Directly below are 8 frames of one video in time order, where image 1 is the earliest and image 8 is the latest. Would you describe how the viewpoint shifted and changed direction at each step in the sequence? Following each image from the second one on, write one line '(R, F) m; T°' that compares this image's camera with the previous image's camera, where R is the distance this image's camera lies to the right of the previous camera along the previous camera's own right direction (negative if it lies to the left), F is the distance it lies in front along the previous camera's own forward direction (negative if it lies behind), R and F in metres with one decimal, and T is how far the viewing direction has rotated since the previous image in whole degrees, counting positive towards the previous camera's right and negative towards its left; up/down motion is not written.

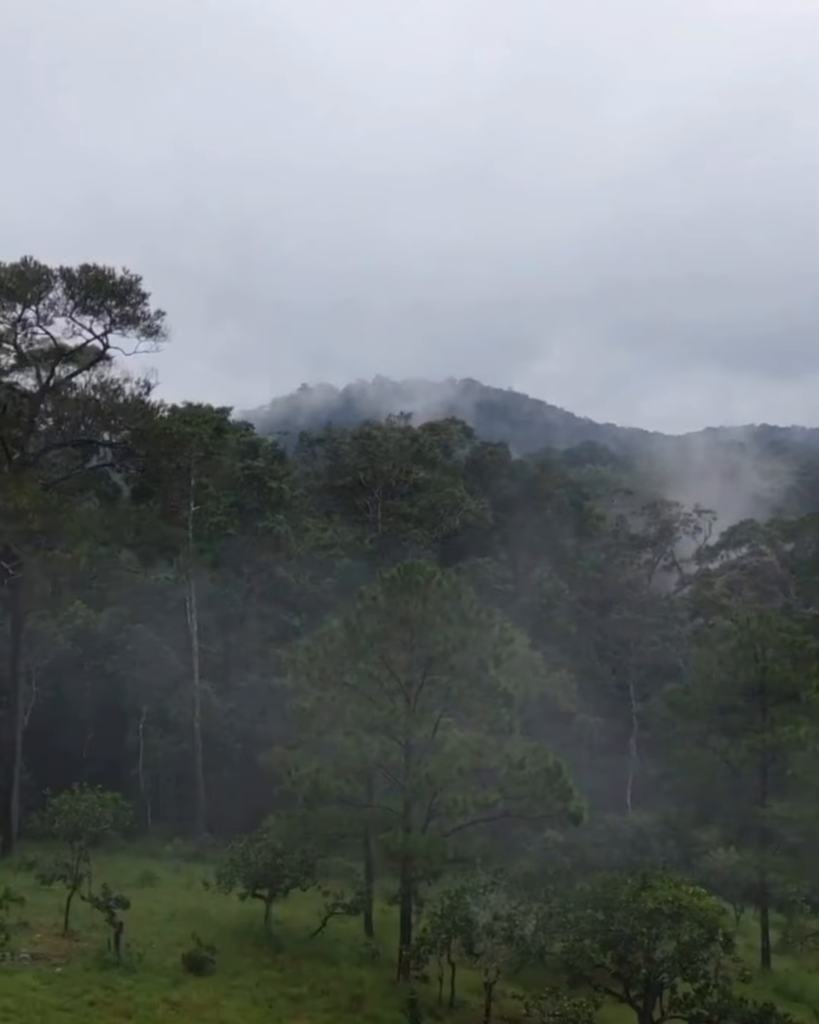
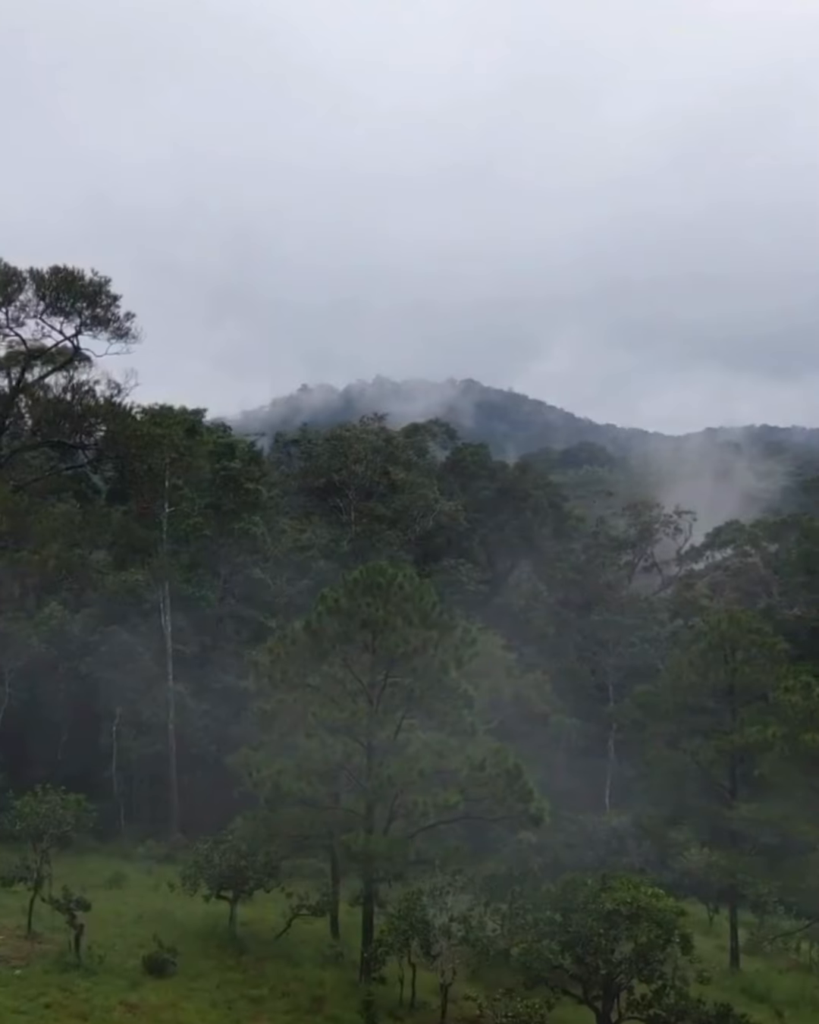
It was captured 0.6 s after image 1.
(+0.6, 0.0) m; 0°
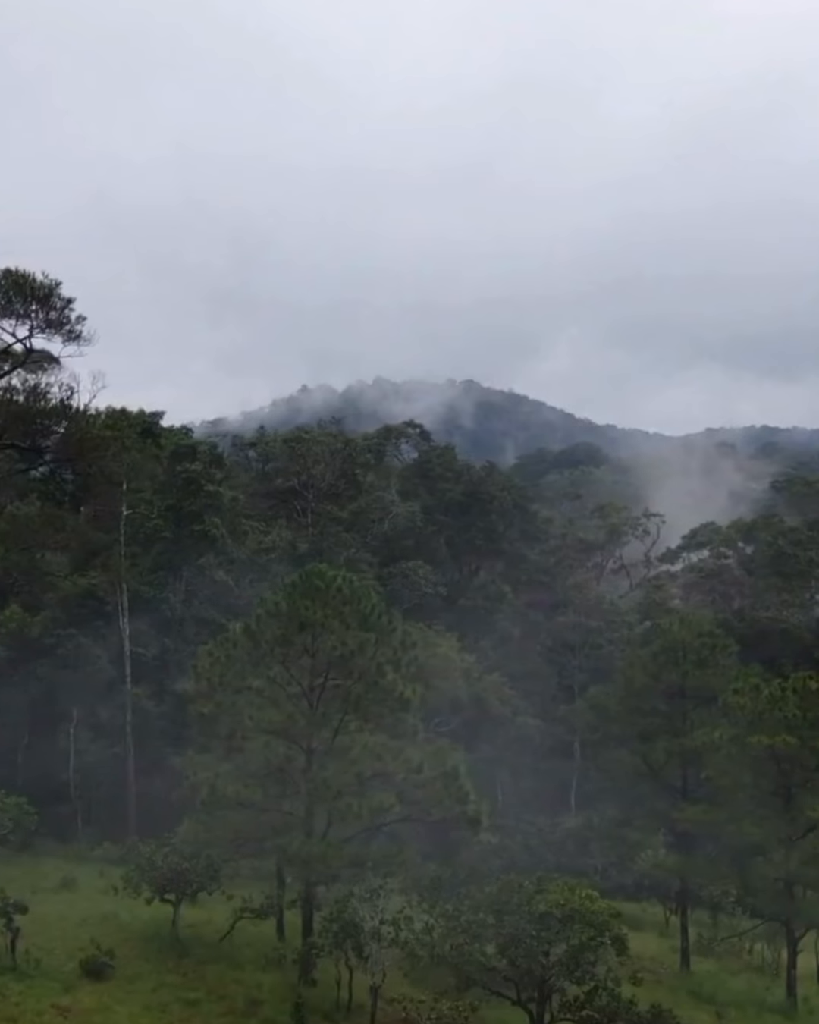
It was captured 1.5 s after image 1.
(+0.9, -0.1) m; 0°
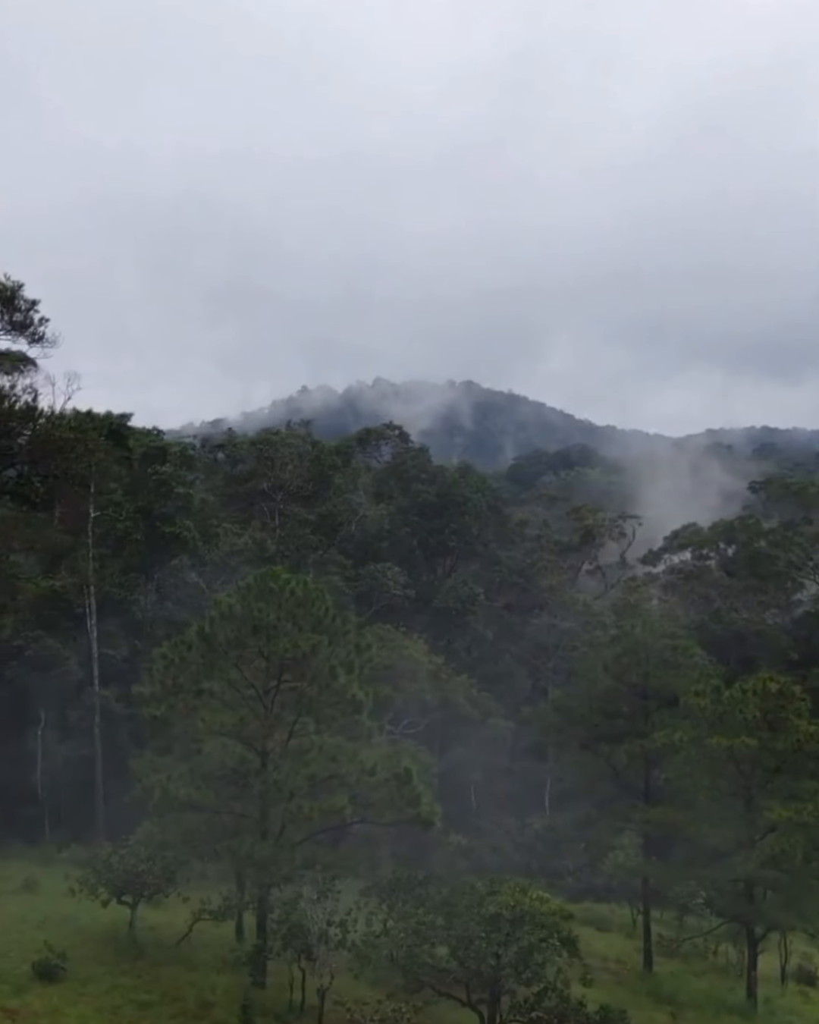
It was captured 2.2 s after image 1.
(+0.7, -0.1) m; 0°
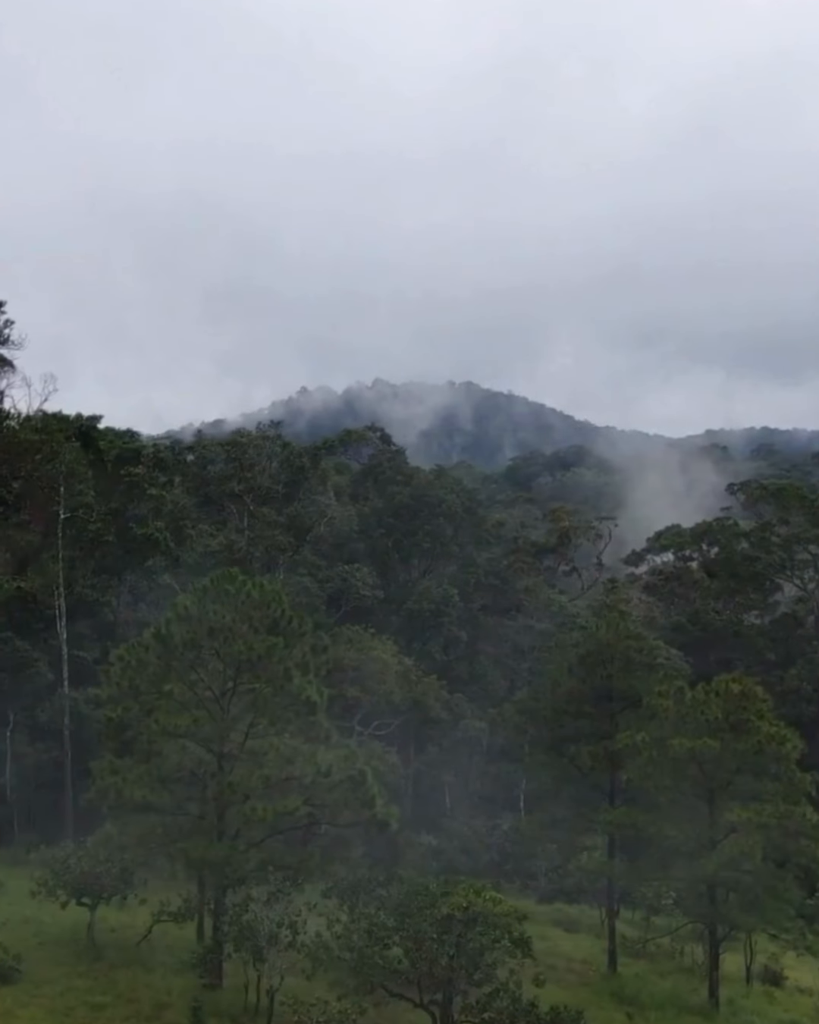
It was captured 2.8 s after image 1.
(+0.6, -0.1) m; 0°
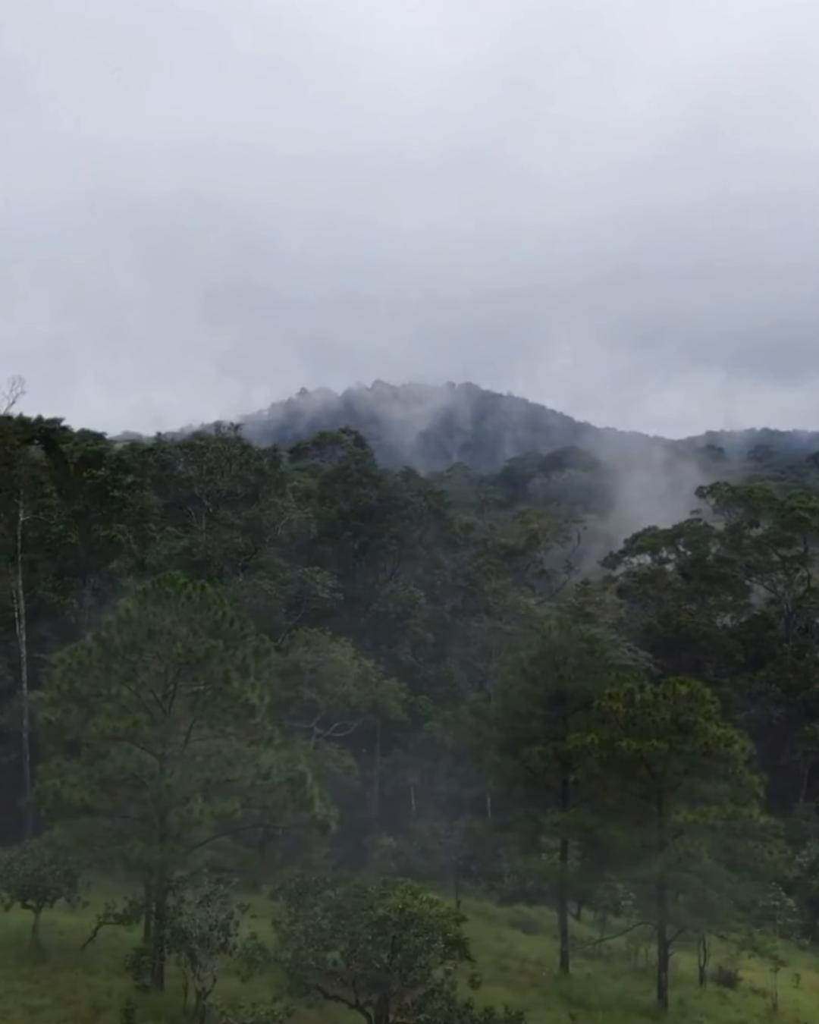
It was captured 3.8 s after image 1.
(+0.9, -0.1) m; 0°
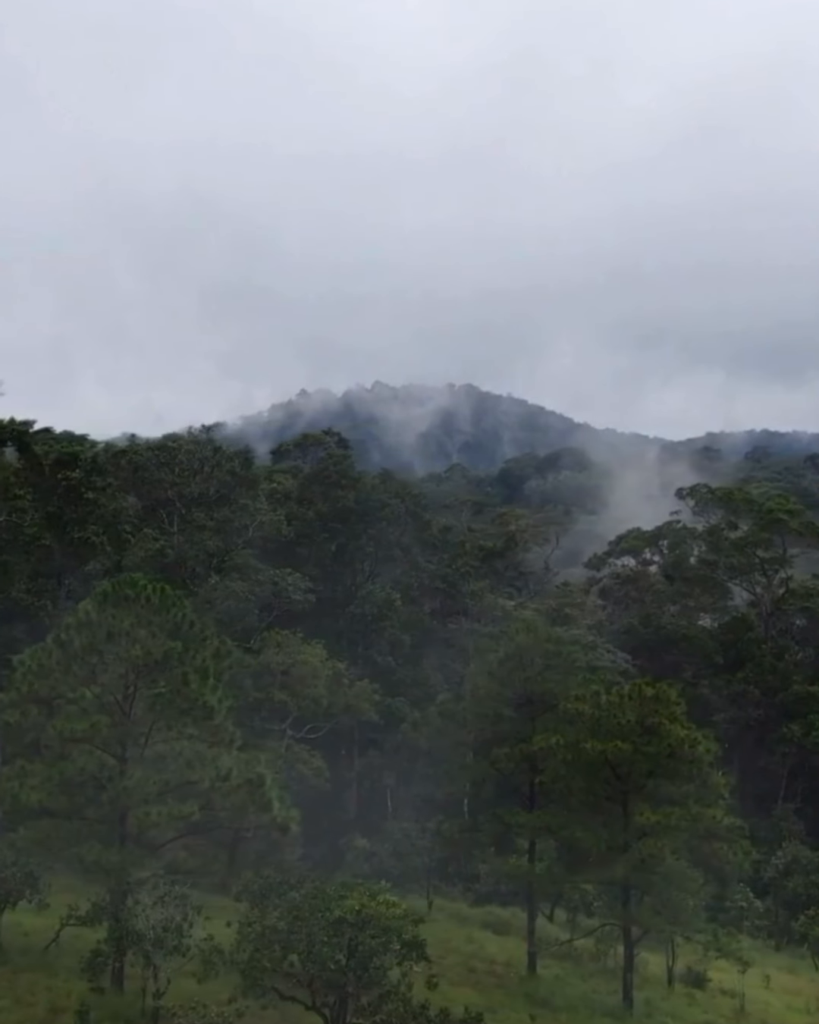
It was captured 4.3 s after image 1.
(+0.6, -0.1) m; 0°
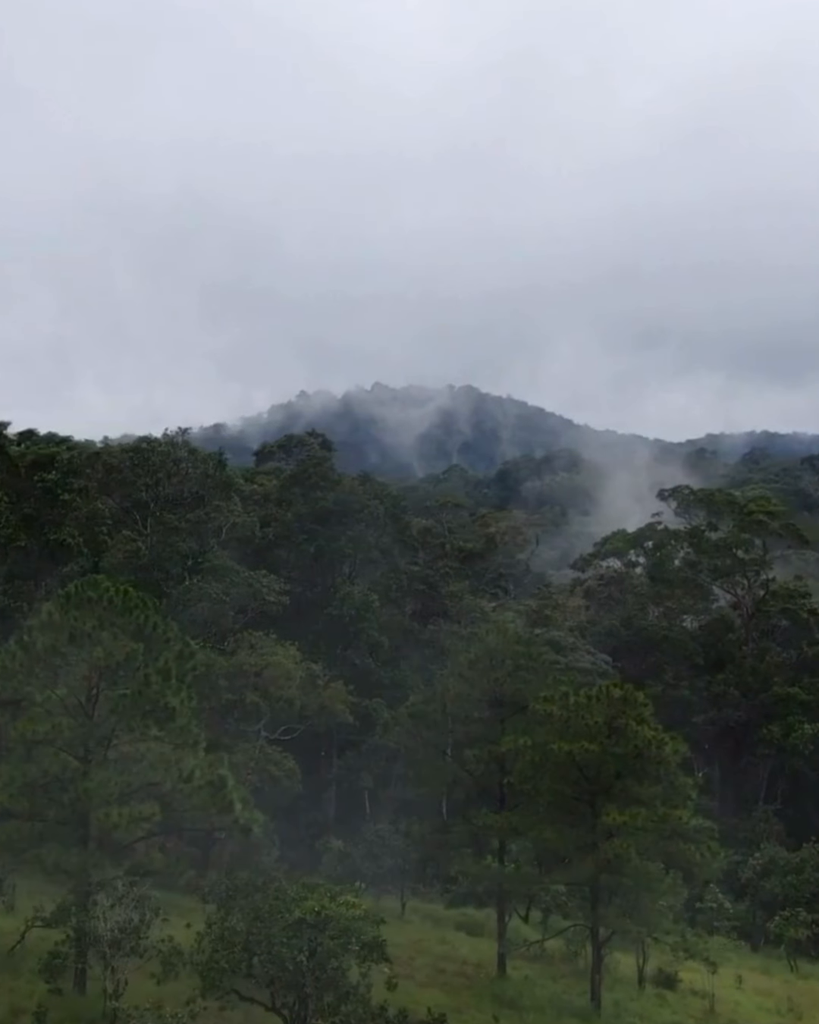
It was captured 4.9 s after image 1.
(+0.6, -0.1) m; 0°
